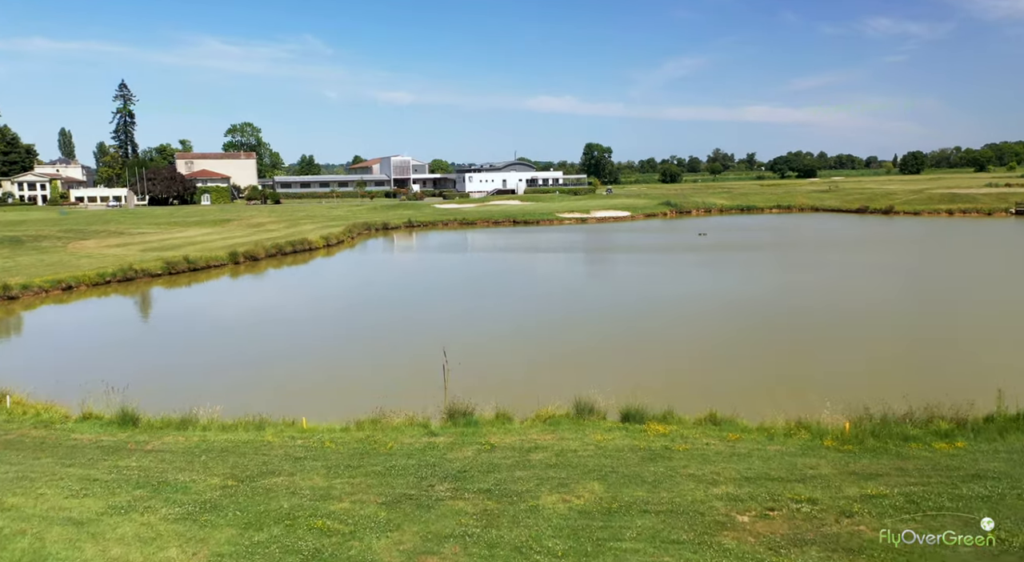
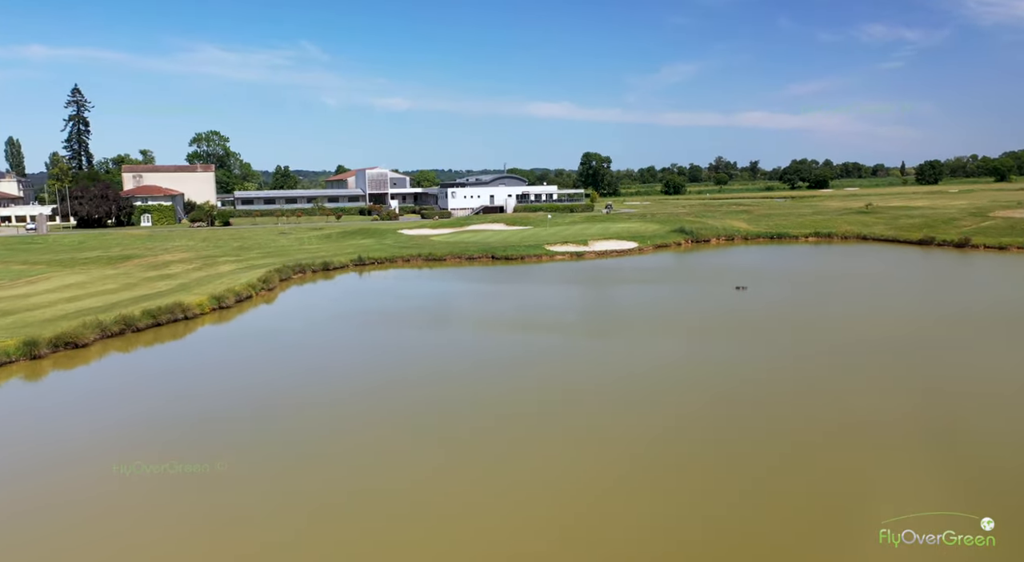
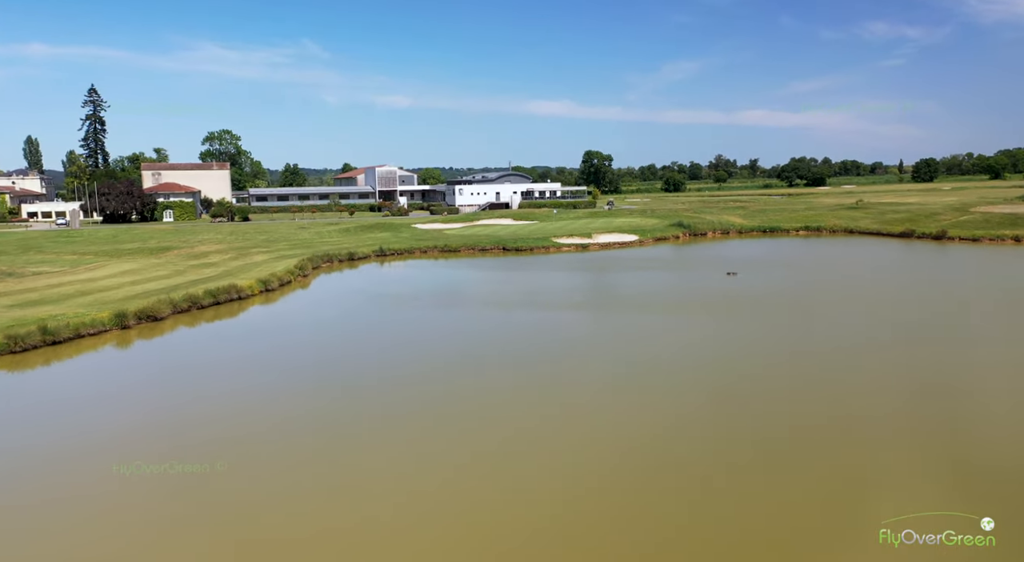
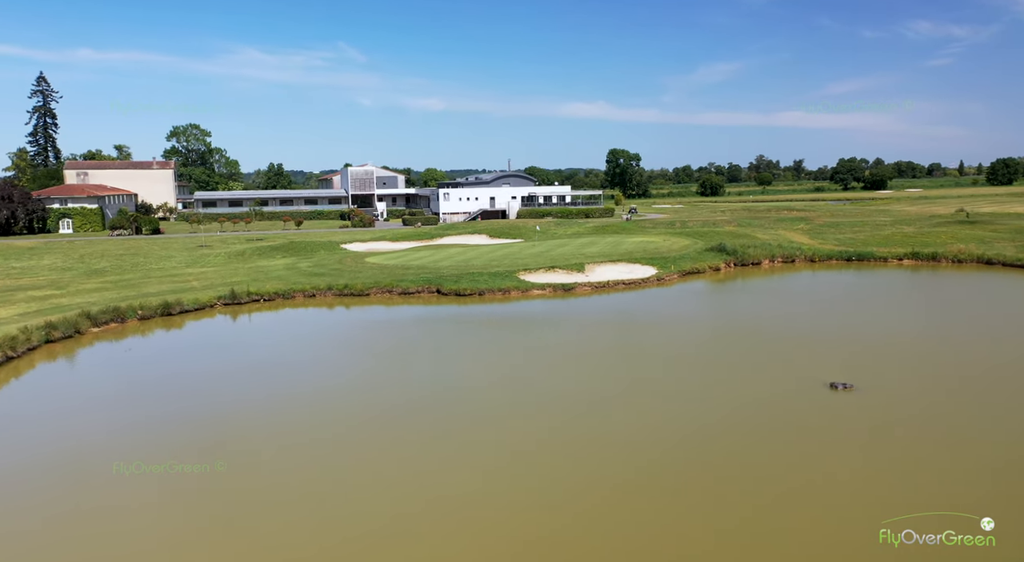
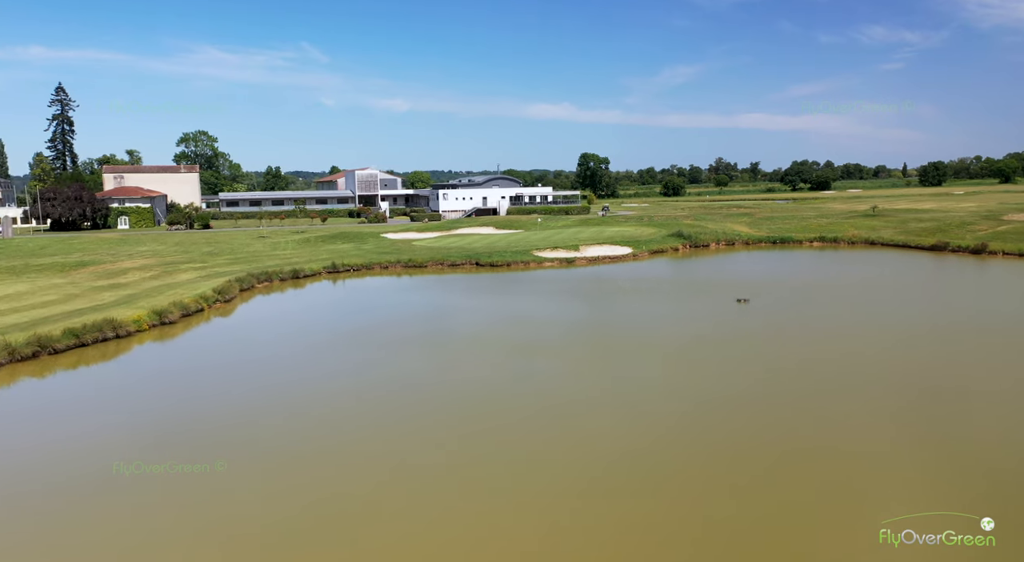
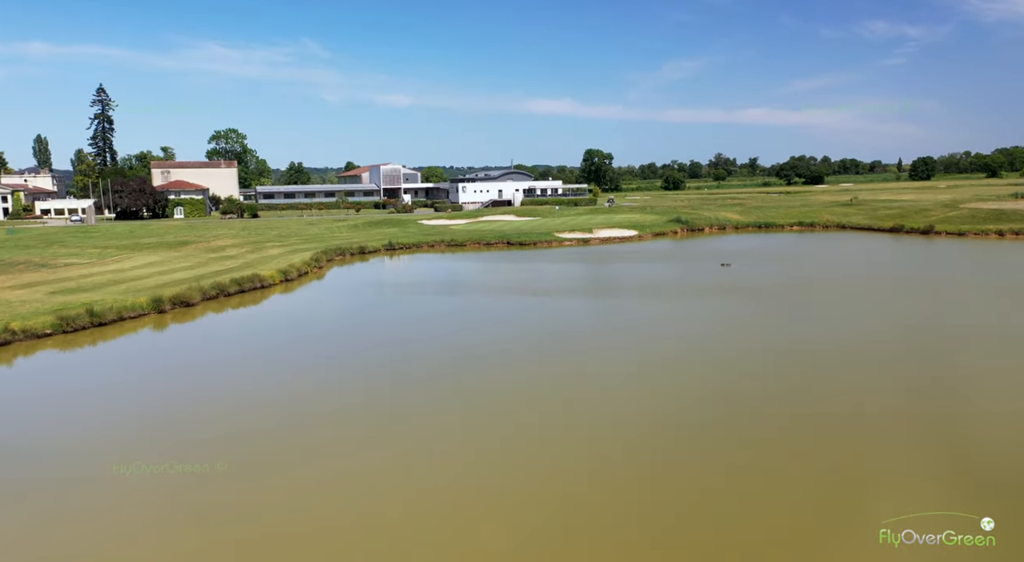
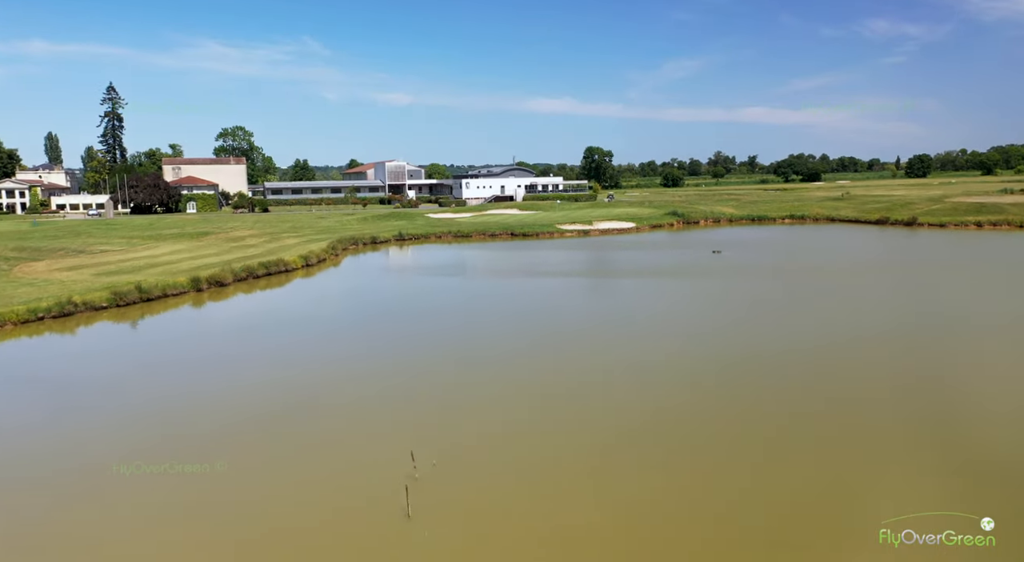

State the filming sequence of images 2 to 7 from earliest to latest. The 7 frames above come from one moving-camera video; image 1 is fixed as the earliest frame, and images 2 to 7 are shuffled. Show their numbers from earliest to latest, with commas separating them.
7, 6, 3, 2, 5, 4
